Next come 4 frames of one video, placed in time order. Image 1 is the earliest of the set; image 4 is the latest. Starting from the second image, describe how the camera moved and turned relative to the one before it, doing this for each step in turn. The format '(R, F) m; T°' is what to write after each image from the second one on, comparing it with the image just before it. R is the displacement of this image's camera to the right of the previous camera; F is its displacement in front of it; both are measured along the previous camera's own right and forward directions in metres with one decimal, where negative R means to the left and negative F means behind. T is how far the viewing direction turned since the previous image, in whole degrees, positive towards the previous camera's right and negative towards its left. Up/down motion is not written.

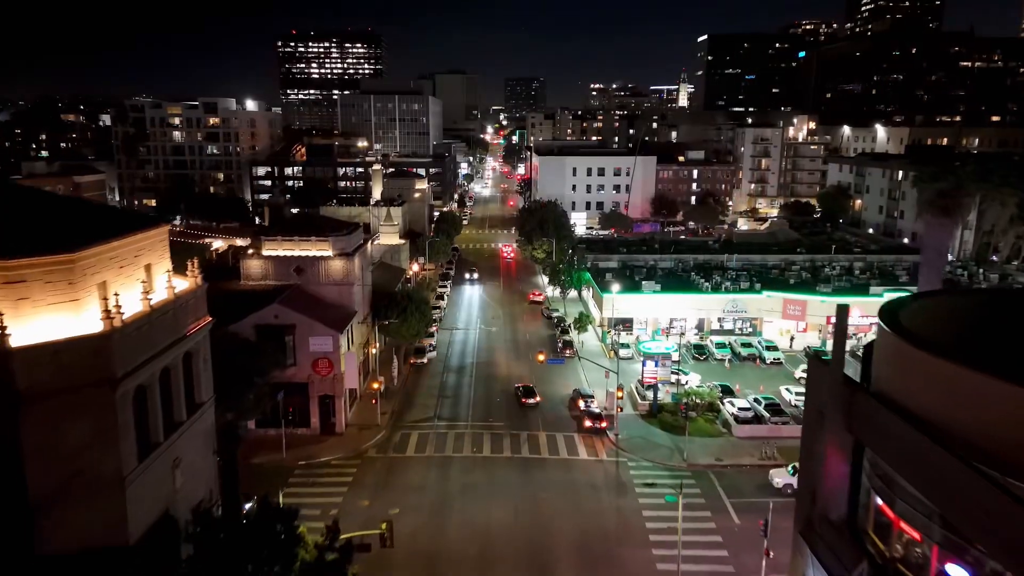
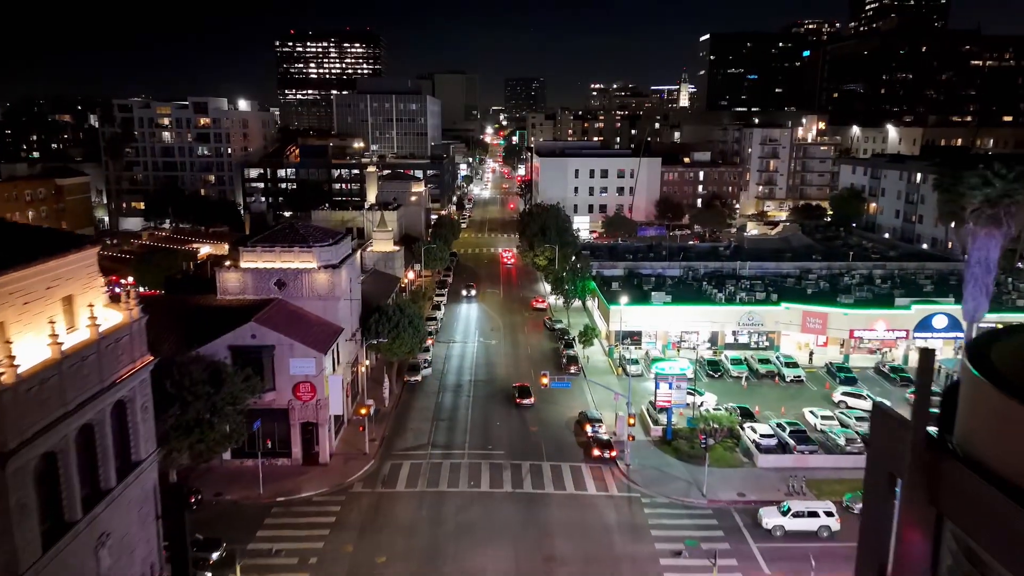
(-0.1, +3.8) m; 0°
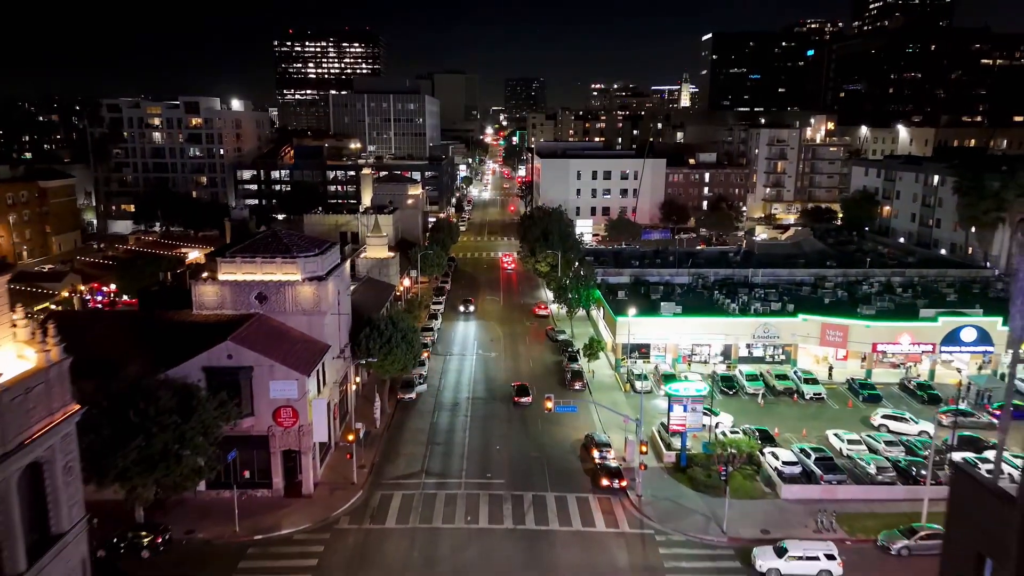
(0.0, +3.2) m; 0°
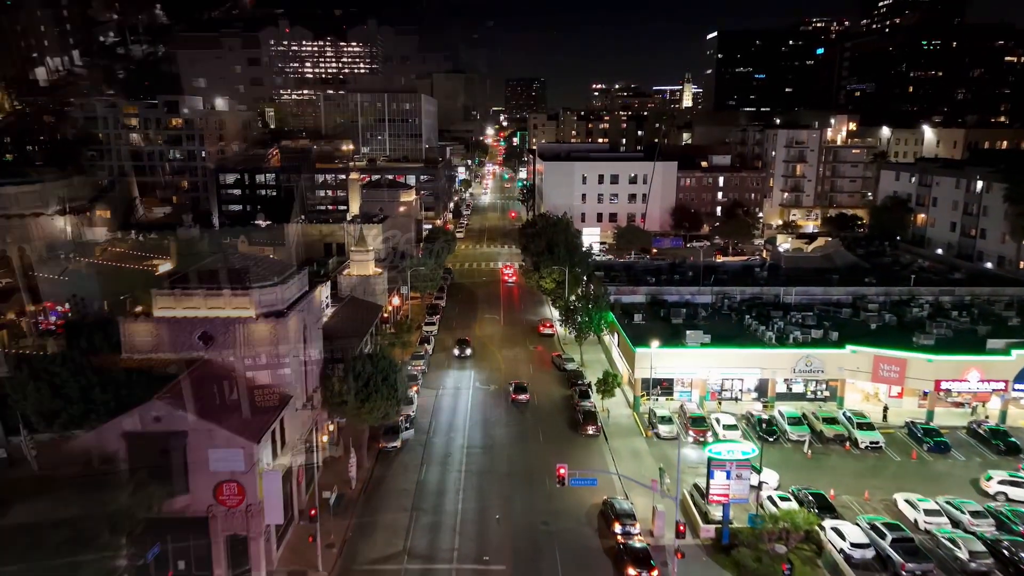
(-0.1, +7.1) m; 0°
